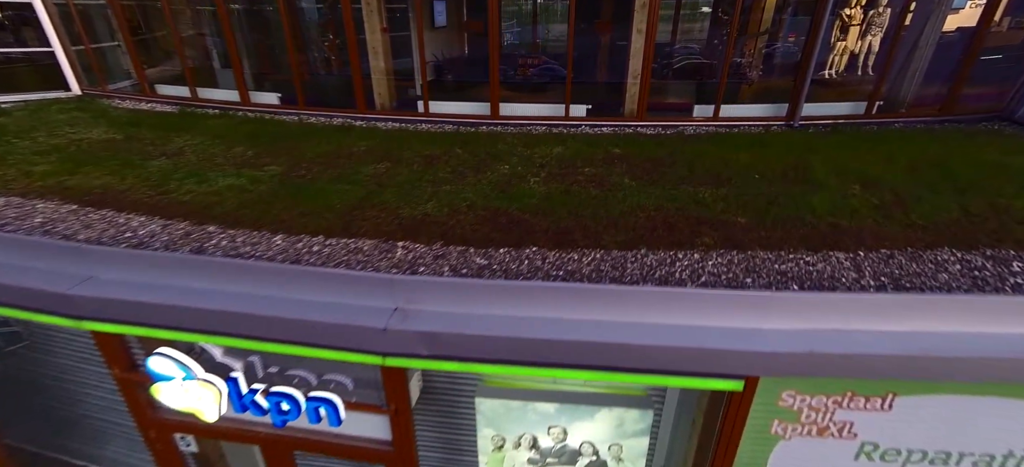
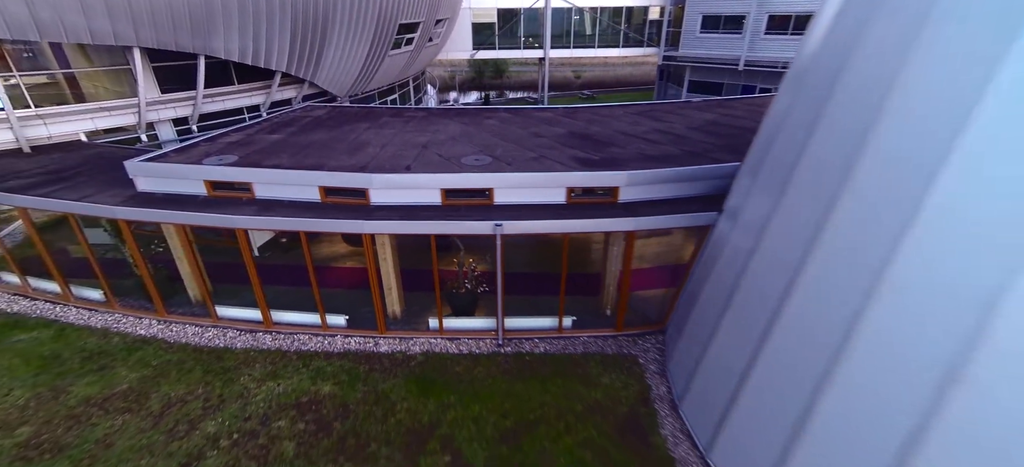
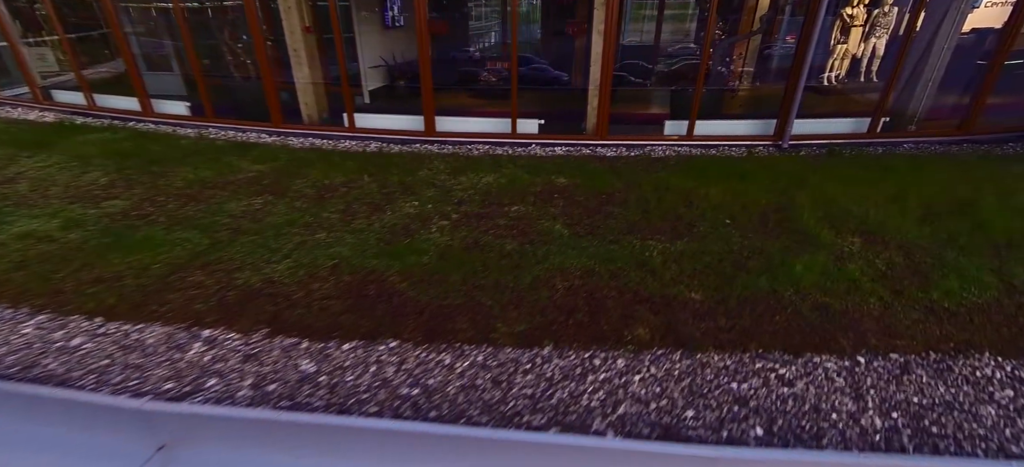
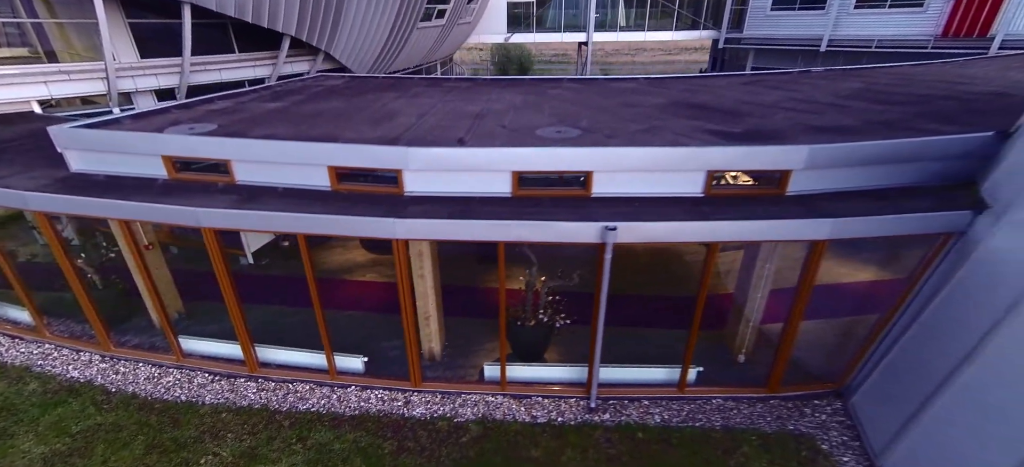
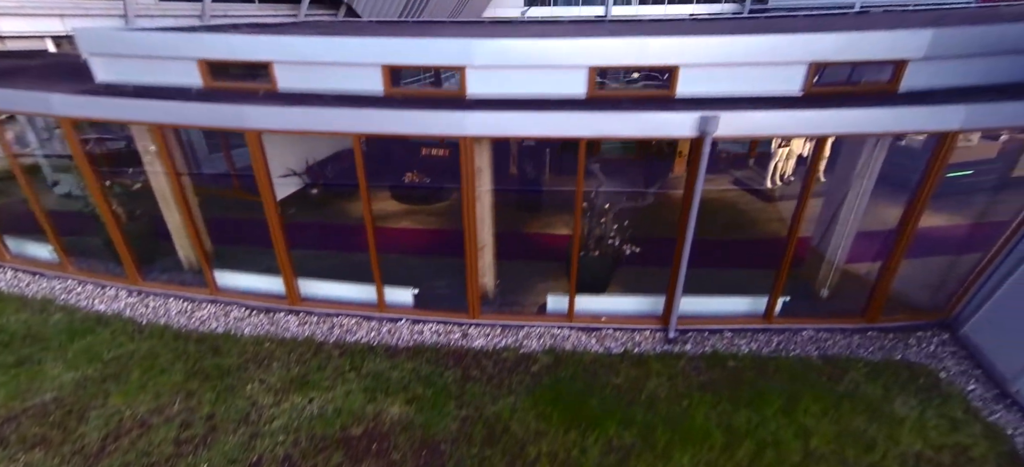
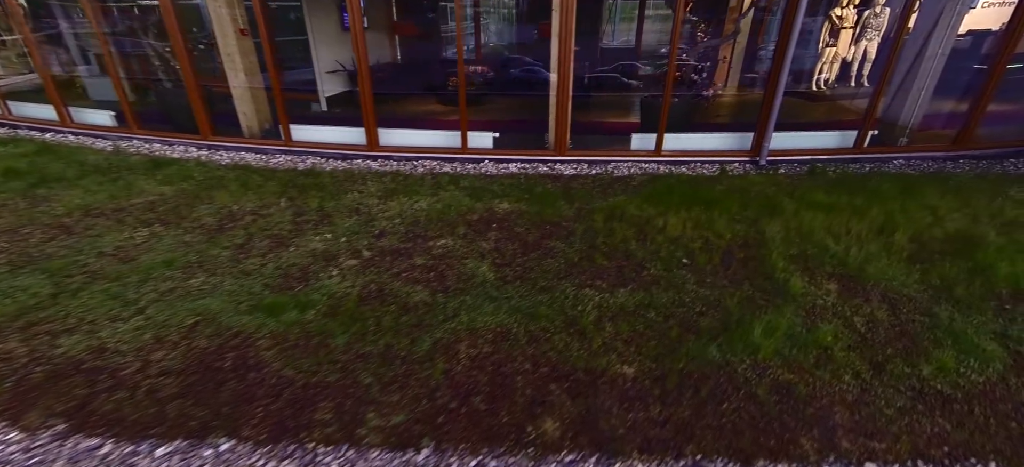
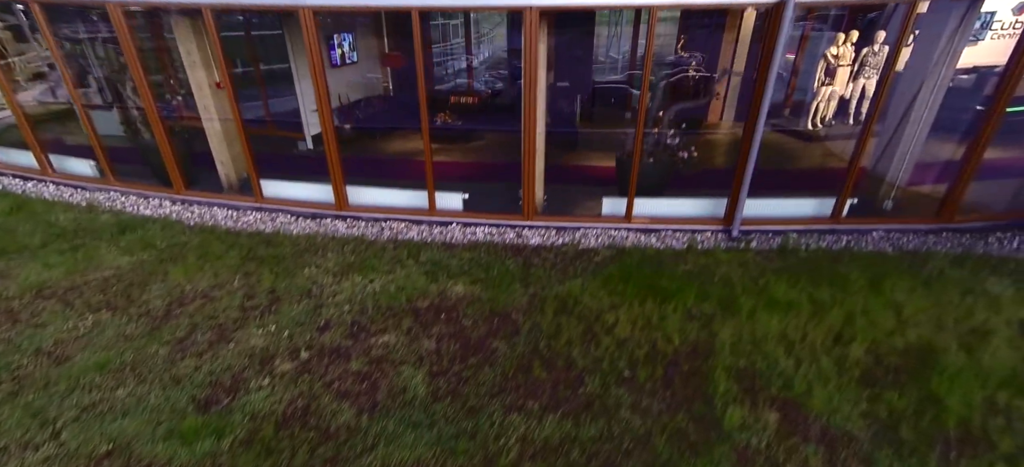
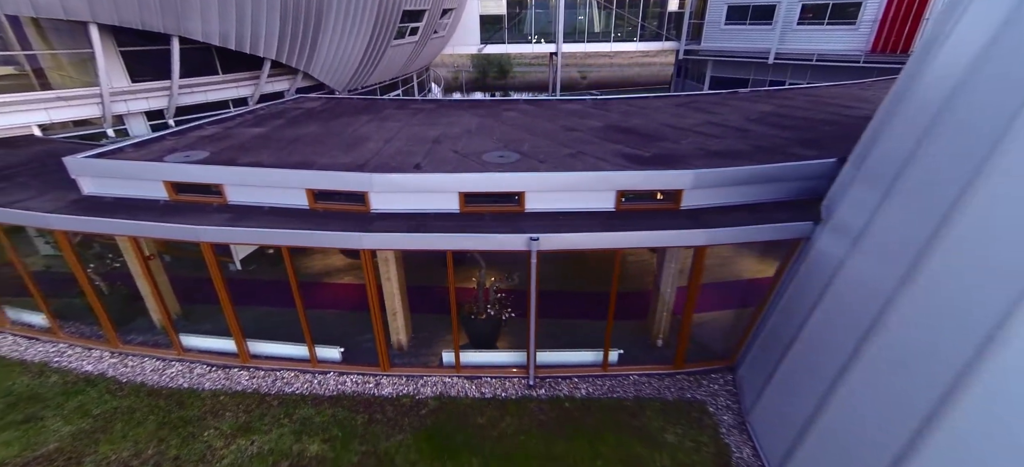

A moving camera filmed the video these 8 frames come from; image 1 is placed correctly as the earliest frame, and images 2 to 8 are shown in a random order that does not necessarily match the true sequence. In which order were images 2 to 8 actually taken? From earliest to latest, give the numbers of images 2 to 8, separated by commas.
3, 6, 7, 5, 4, 8, 2
